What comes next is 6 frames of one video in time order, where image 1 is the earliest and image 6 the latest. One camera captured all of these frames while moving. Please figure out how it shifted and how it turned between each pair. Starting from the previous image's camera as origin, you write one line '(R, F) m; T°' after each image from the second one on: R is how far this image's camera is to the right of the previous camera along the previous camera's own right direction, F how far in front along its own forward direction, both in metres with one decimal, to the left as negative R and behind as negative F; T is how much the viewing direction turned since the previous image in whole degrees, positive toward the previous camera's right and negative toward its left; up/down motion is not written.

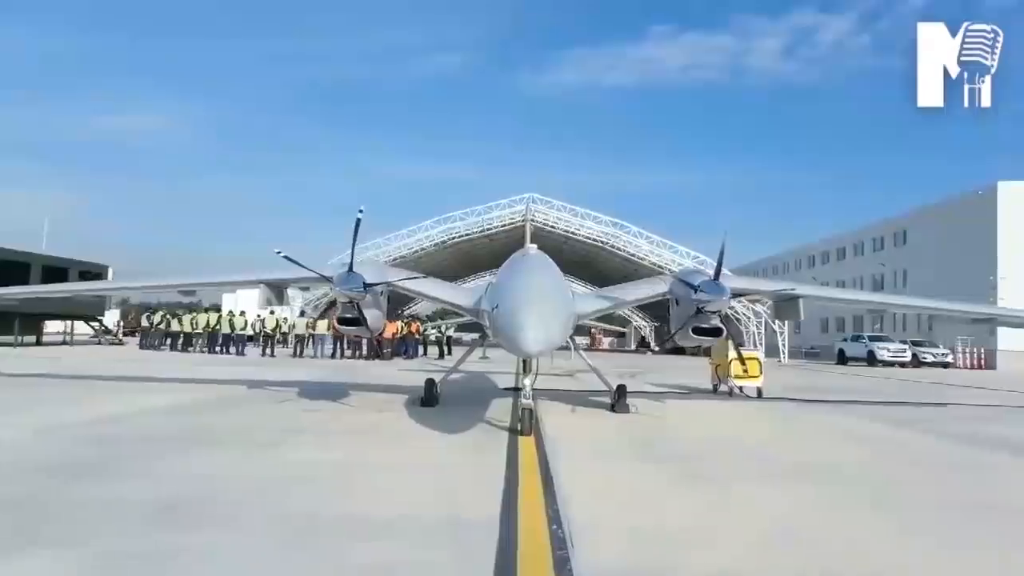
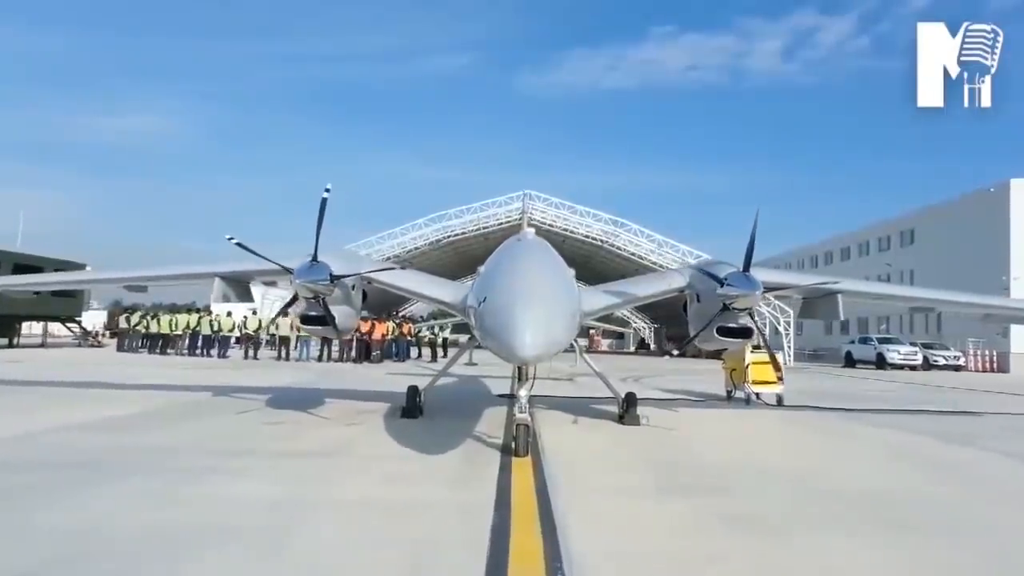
(+0.1, +1.6) m; 0°
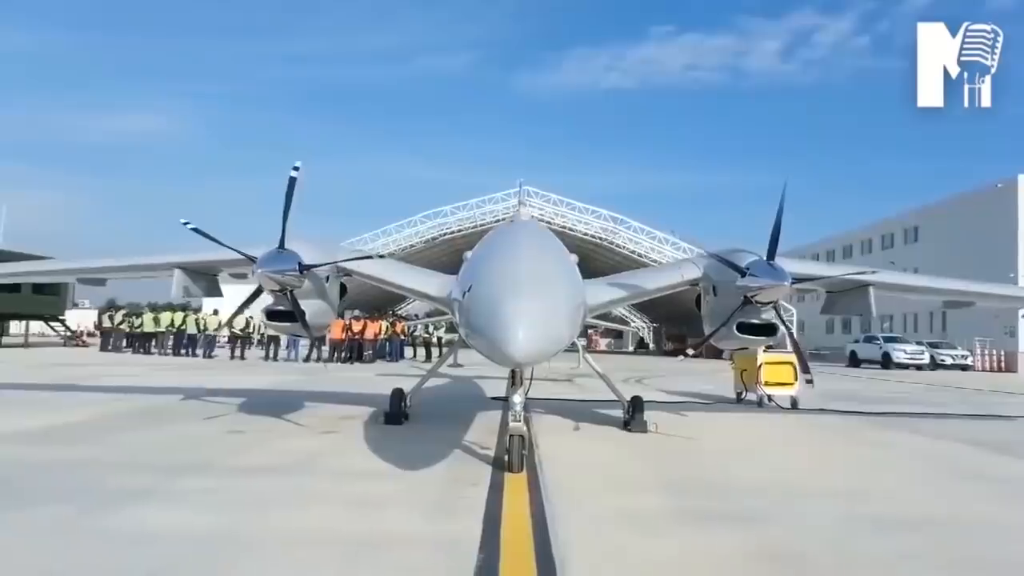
(+0.1, +1.1) m; 0°
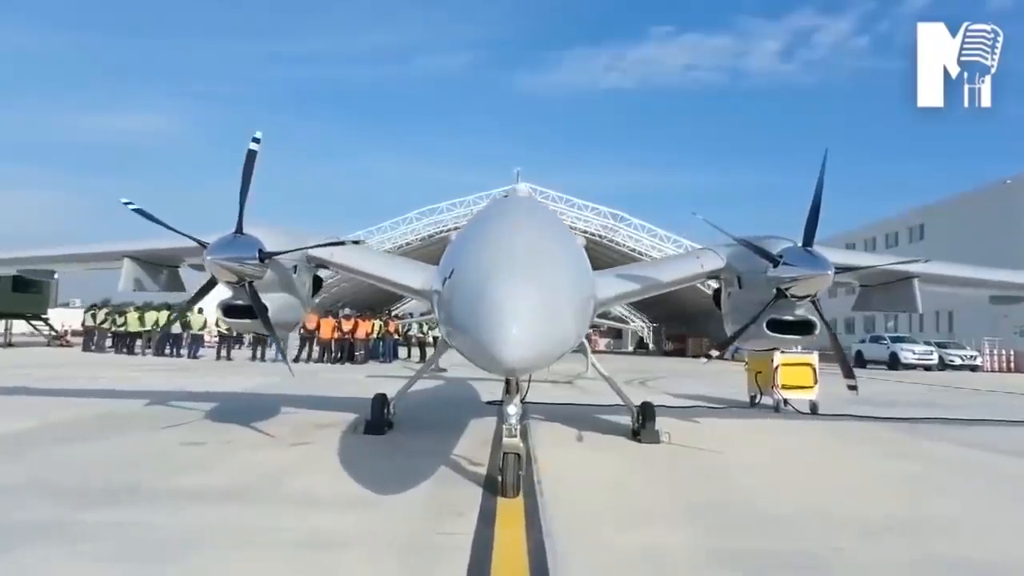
(0.0, +1.1) m; 0°
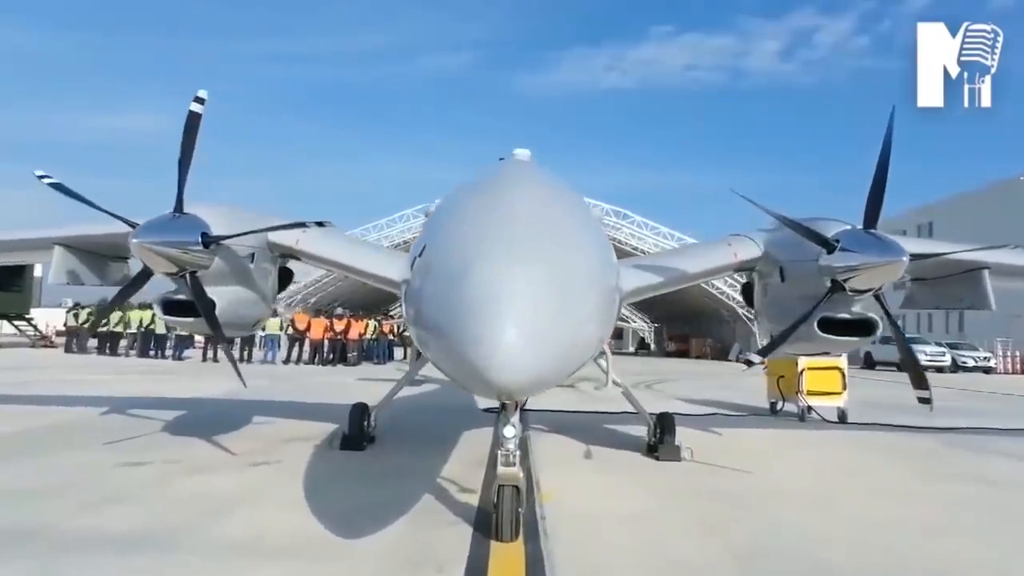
(0.0, +1.2) m; 0°
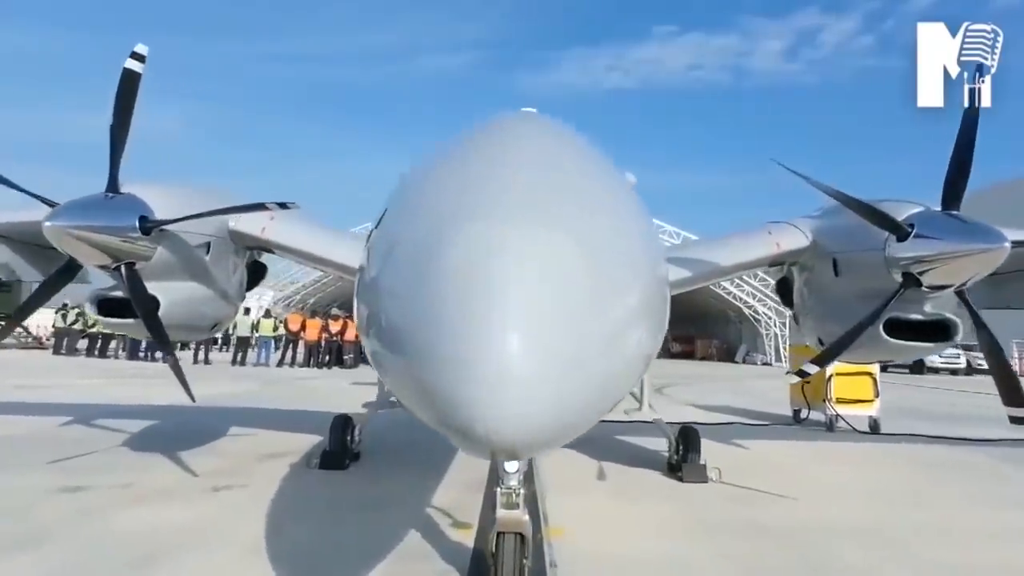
(0.0, +1.0) m; 0°
